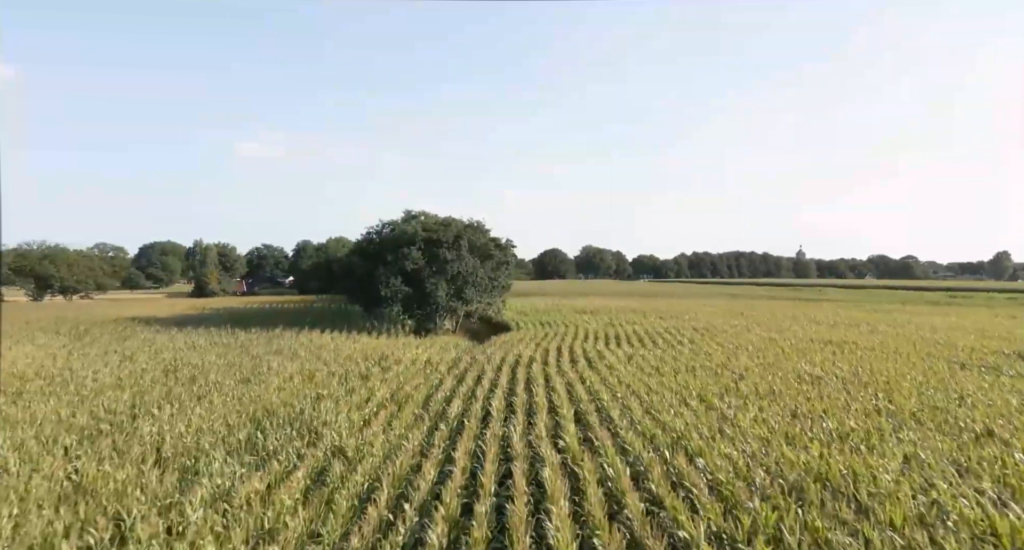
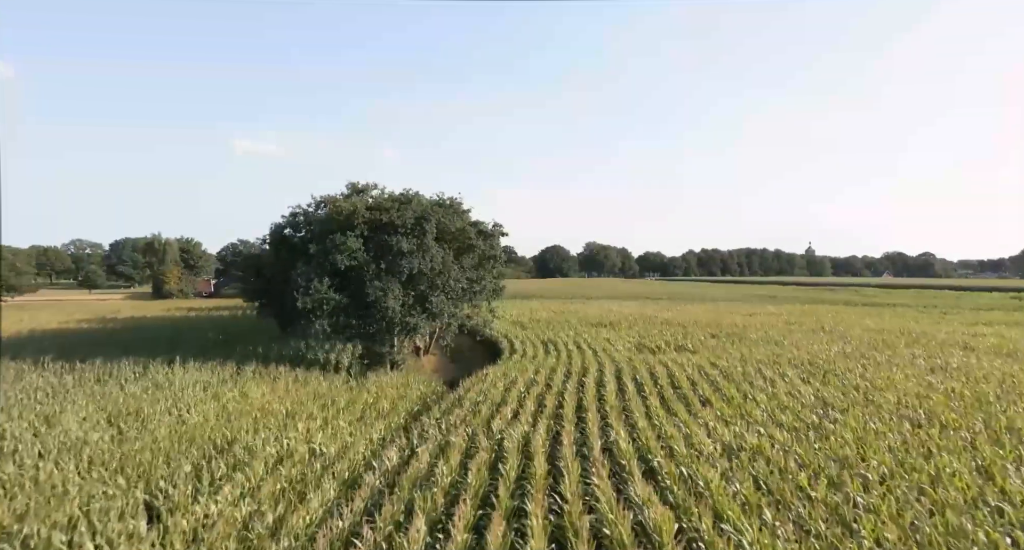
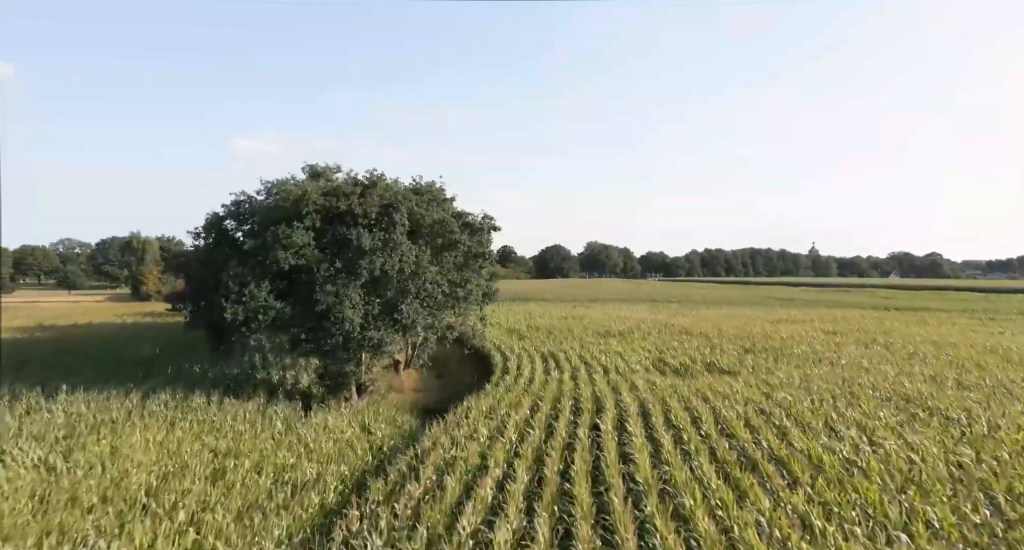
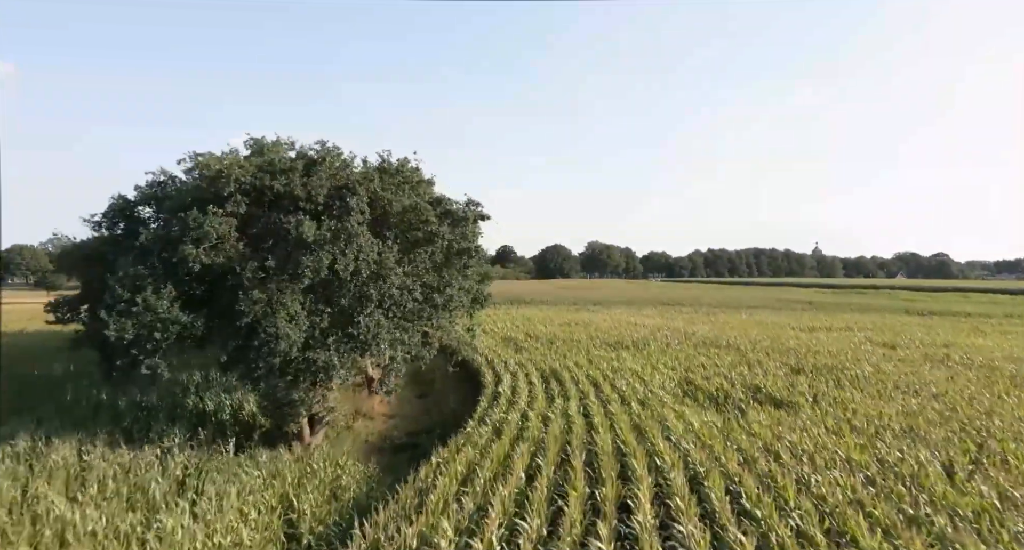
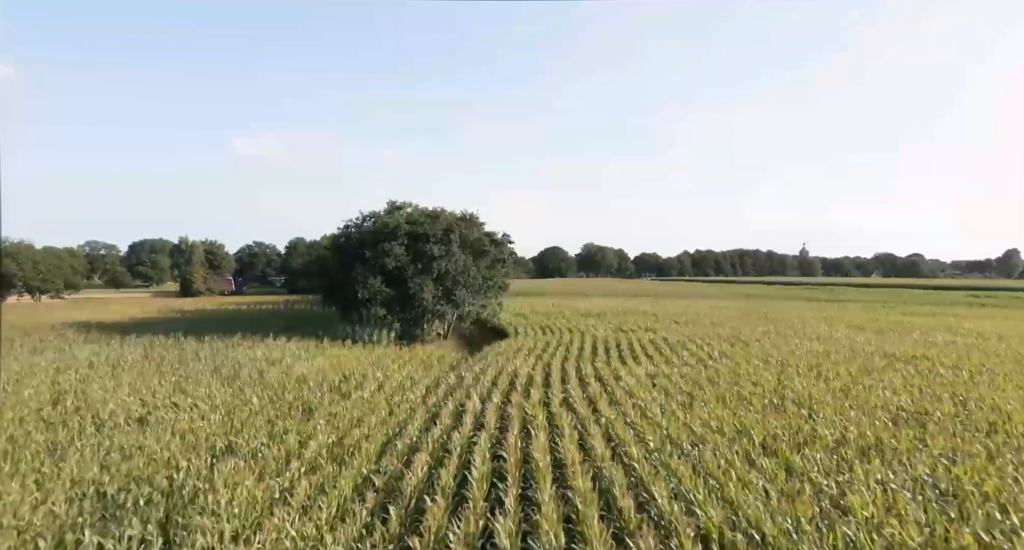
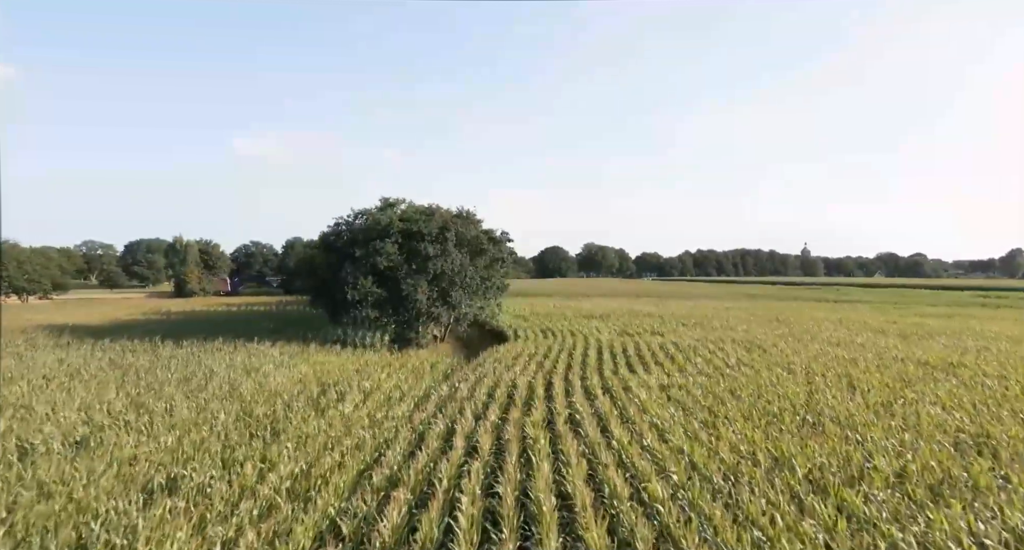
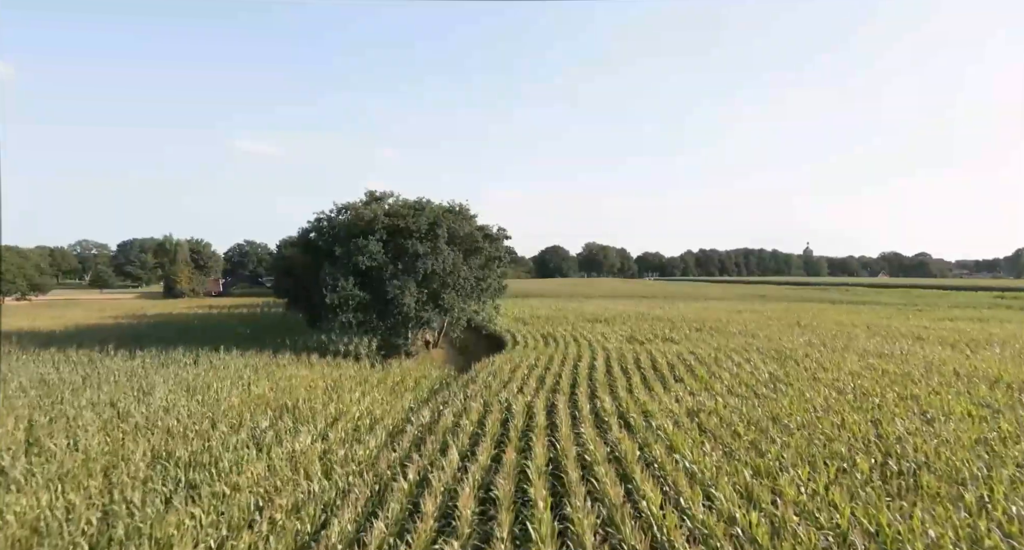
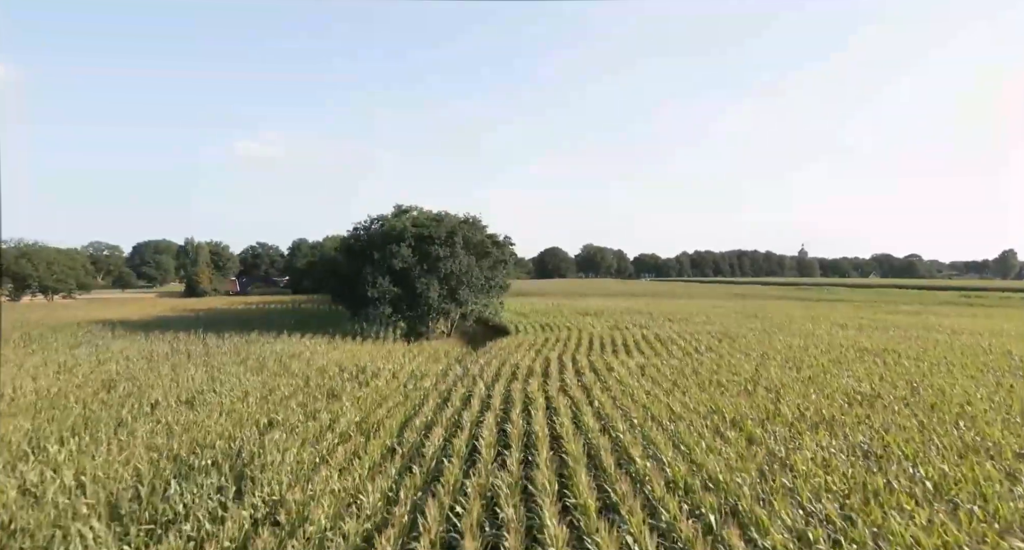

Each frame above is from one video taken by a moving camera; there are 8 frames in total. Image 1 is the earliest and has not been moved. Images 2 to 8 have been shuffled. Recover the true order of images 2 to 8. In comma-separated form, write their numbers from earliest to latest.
8, 5, 6, 7, 2, 3, 4
